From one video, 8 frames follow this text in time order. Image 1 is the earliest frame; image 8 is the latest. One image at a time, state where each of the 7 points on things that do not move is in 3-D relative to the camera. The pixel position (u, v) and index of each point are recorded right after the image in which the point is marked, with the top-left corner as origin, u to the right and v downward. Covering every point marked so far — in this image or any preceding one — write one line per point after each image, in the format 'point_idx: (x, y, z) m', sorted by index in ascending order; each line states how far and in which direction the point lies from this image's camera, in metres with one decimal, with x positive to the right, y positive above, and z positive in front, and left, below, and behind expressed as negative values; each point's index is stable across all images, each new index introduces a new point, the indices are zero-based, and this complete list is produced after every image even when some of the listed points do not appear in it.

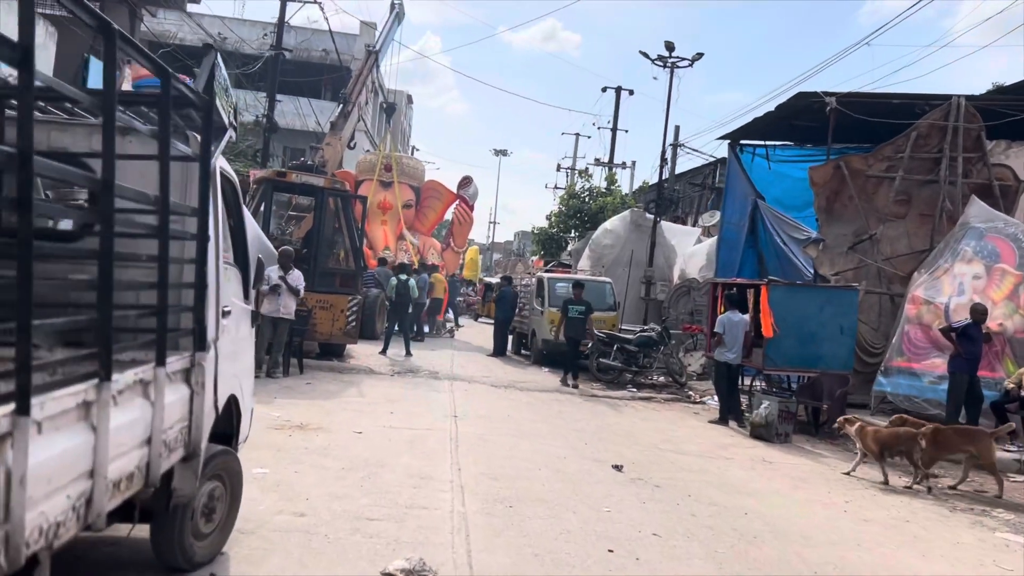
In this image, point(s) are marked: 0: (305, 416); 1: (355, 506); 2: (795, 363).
0: (-2.0, -1.2, +7.6) m
1: (-0.9, -1.3, +4.8) m
2: (+3.6, -1.0, +10.3) m
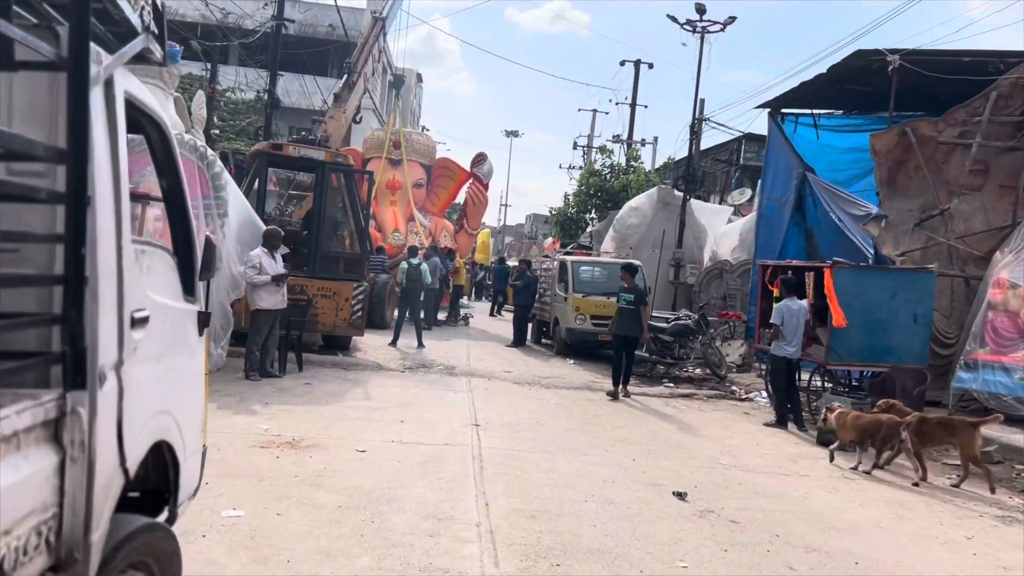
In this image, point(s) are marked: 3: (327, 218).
0: (-1.7, -1.1, +6.4) m
1: (-0.7, -1.2, +3.6) m
2: (+3.9, -0.8, +9.0) m
3: (-2.5, +1.0, +11.1) m
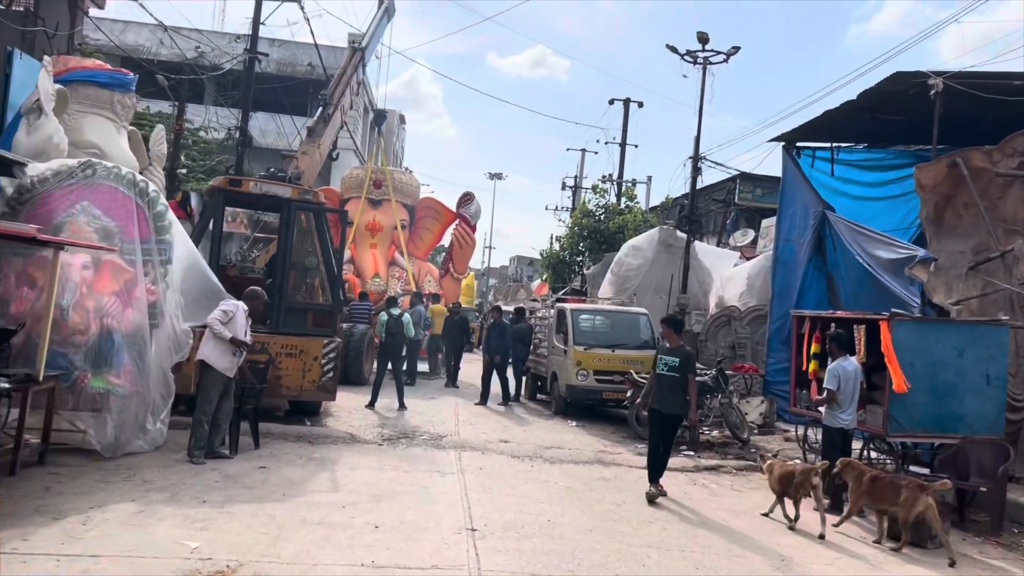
0: (-1.6, -1.5, +4.9) m
1: (-0.6, -1.5, +2.0) m
2: (+3.9, -1.3, +7.6) m
3: (-2.6, +0.3, +9.6) m
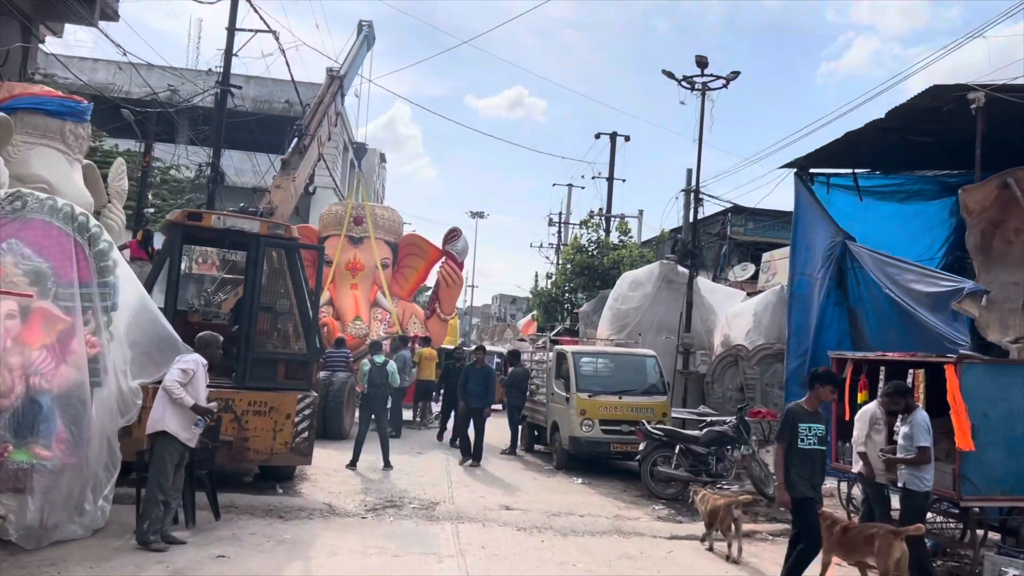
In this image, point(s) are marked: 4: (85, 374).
0: (-1.5, -1.8, +3.6) m
1: (-0.4, -1.6, +0.8) m
2: (+3.9, -1.6, +6.5) m
3: (-2.6, -0.2, +8.4) m
4: (-3.4, -0.7, +6.5) m
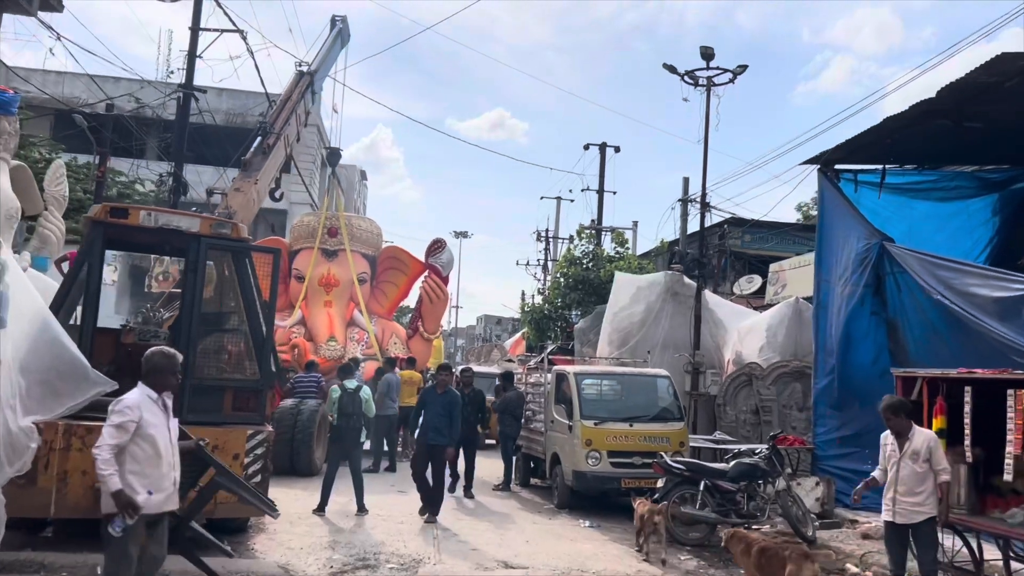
0: (-1.4, -1.7, +2.1) m
1: (-0.3, -1.5, -0.7) m
2: (+4.0, -1.6, +5.1) m
3: (-2.6, -0.3, +6.9) m
4: (-3.4, -0.7, +5.0) m
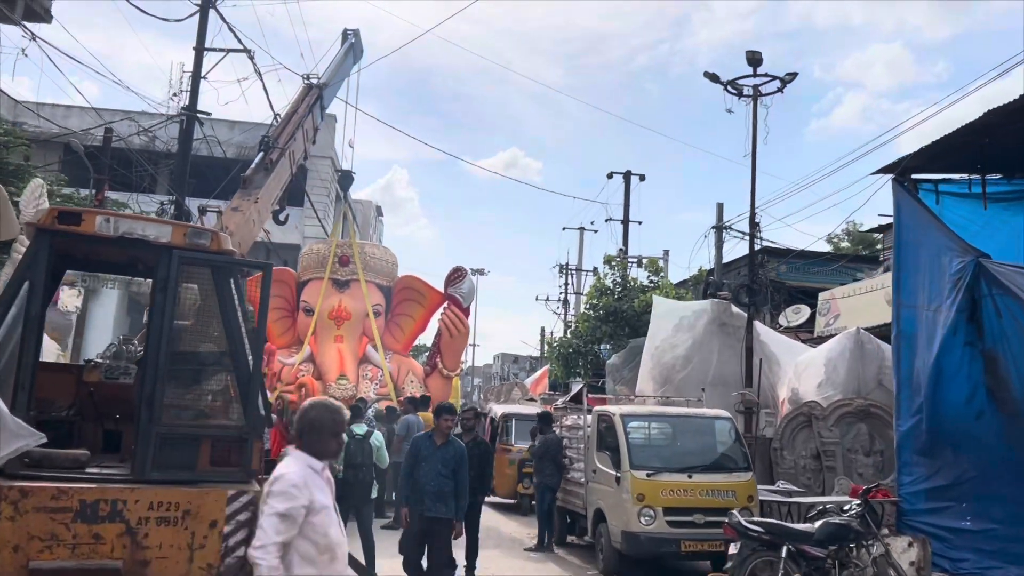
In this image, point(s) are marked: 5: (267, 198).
0: (-1.2, -1.7, +0.7) m
1: (-0.1, -1.3, -2.1) m
2: (+4.3, -1.6, +3.5) m
3: (-2.3, -0.5, +5.5) m
4: (-3.1, -0.8, +3.6) m
5: (-3.3, +1.2, +10.8) m
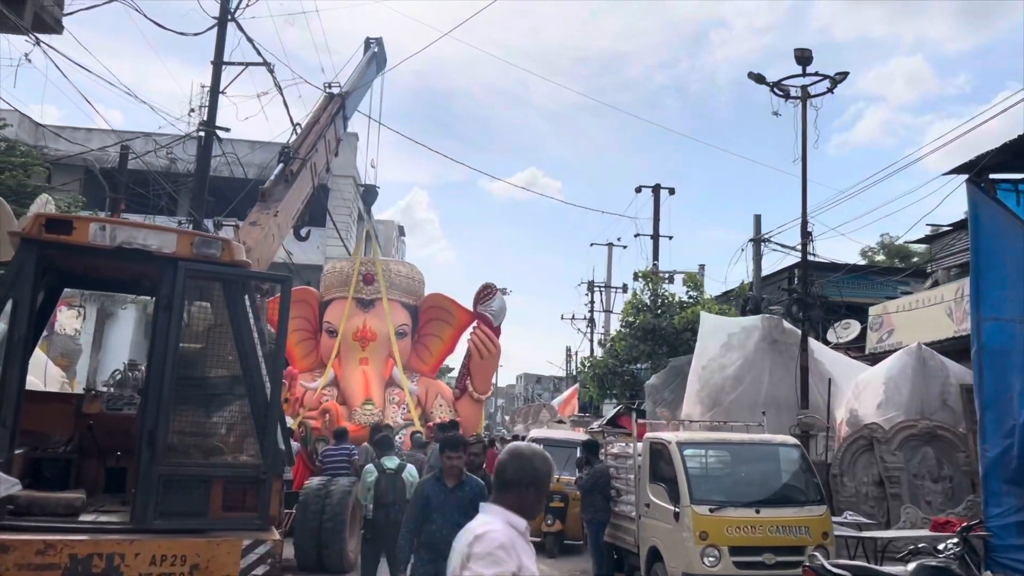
0: (-1.0, -1.6, -0.1) m
1: (+0.1, -1.2, -2.9) m
2: (+4.6, -1.6, +2.6) m
3: (-2.0, -0.6, +4.8) m
4: (-2.8, -0.9, +2.9) m
5: (-2.8, +1.0, +10.2) m
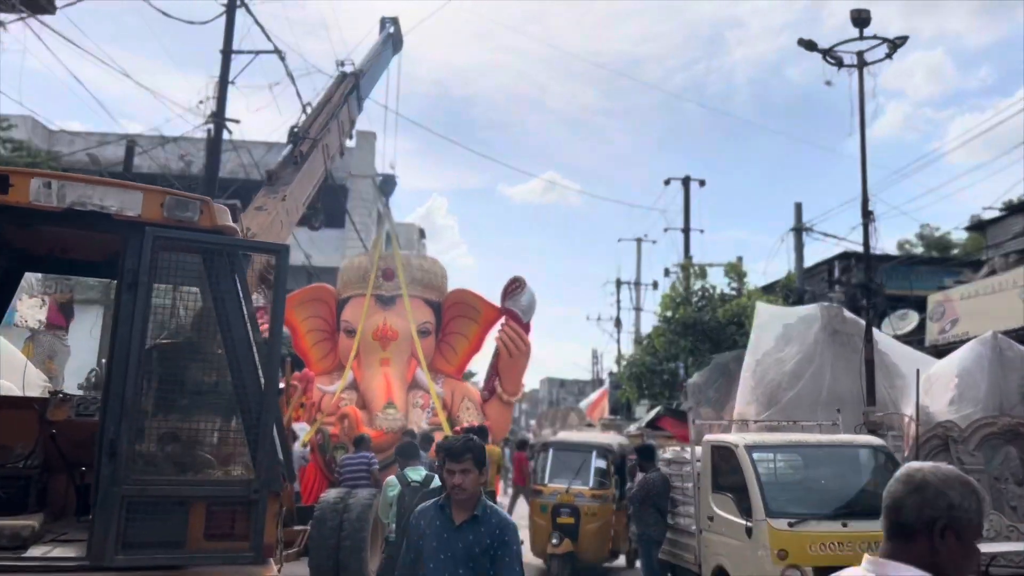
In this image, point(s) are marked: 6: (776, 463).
0: (-0.8, -1.5, -1.1) m
1: (+0.2, -1.0, -3.9) m
2: (+4.8, -1.3, +1.5) m
3: (-1.7, -0.4, +3.8) m
4: (-2.6, -0.8, +2.0) m
5: (-2.4, +1.0, +9.2) m
6: (+2.3, -1.5, +6.9) m
